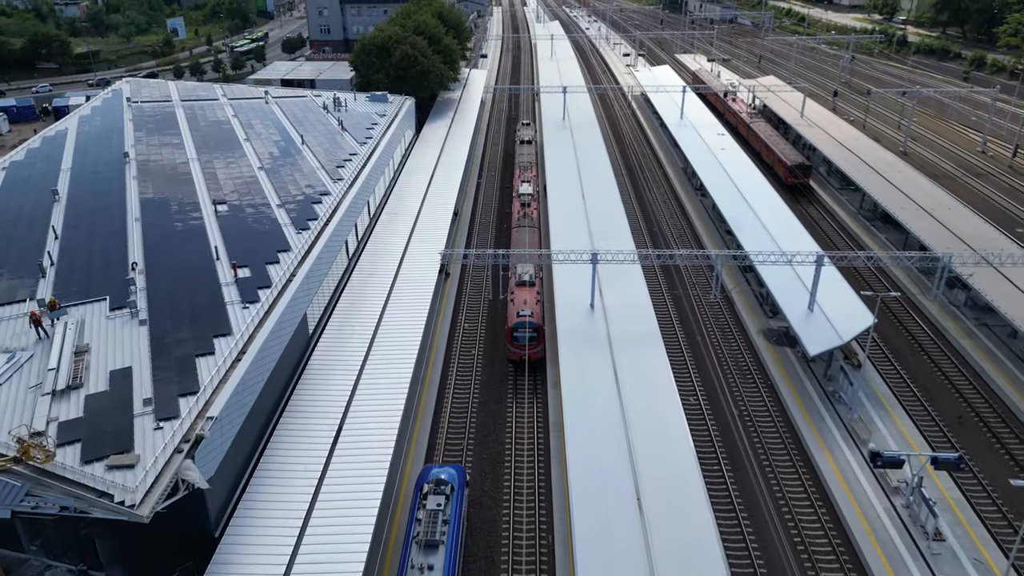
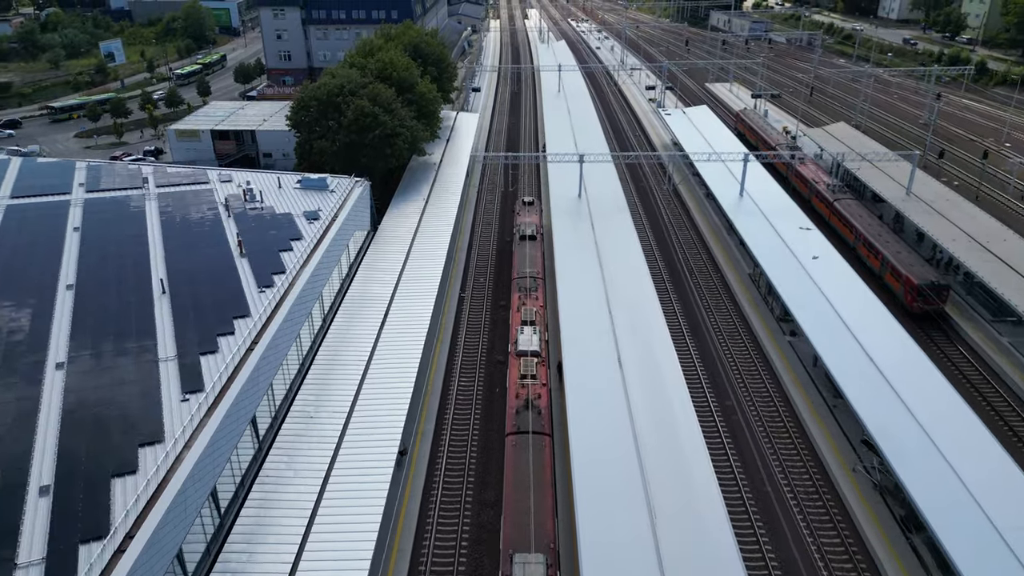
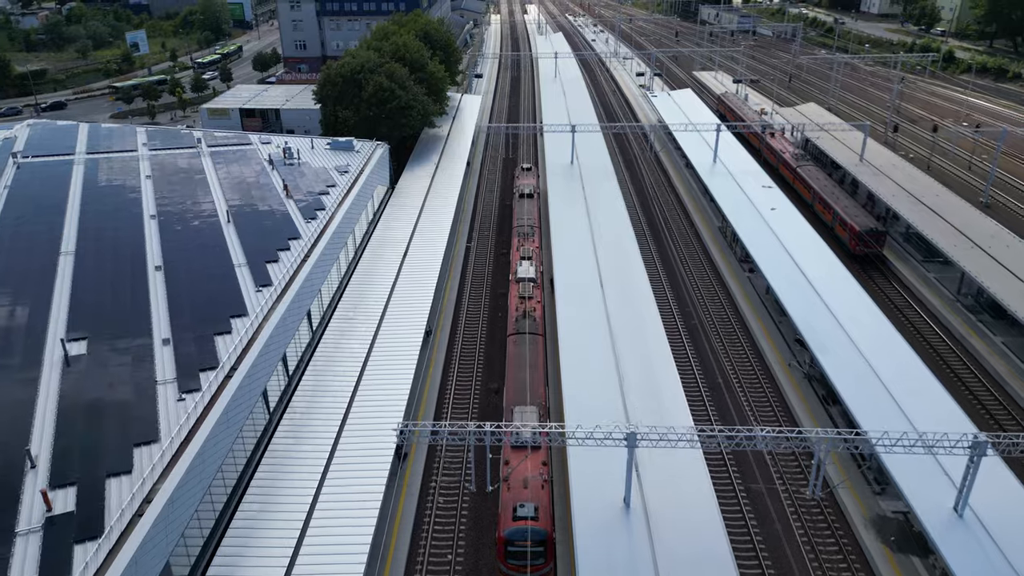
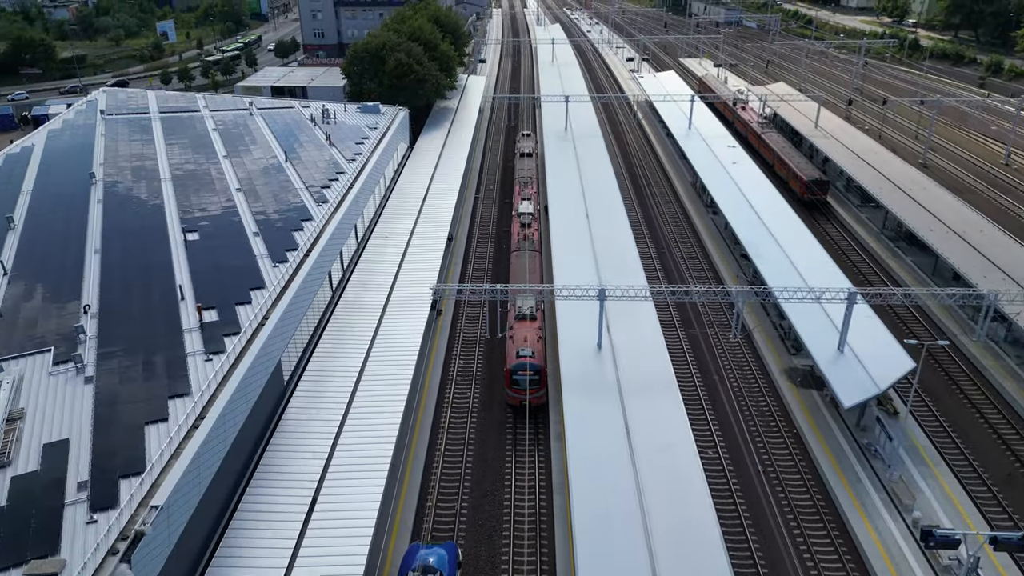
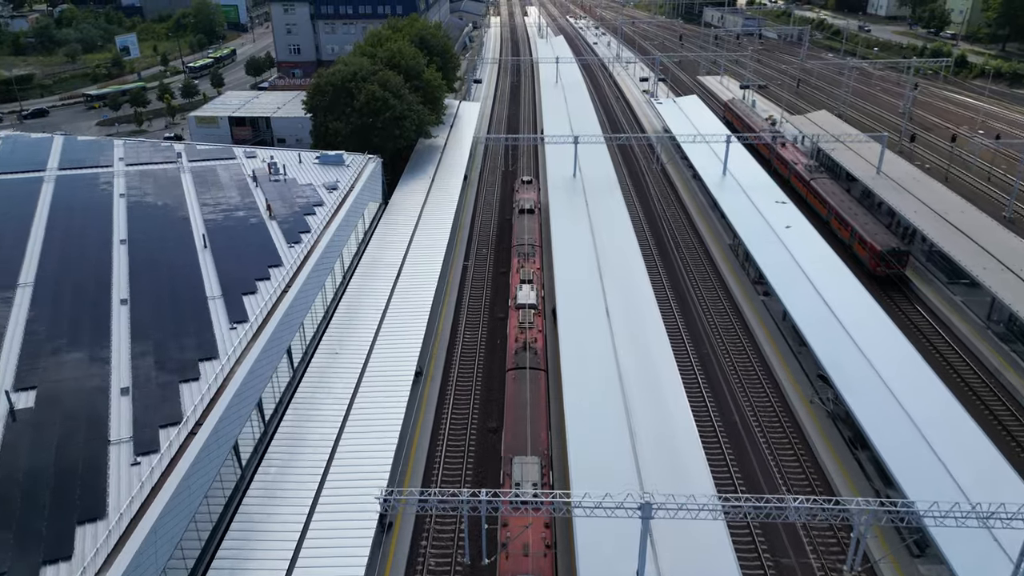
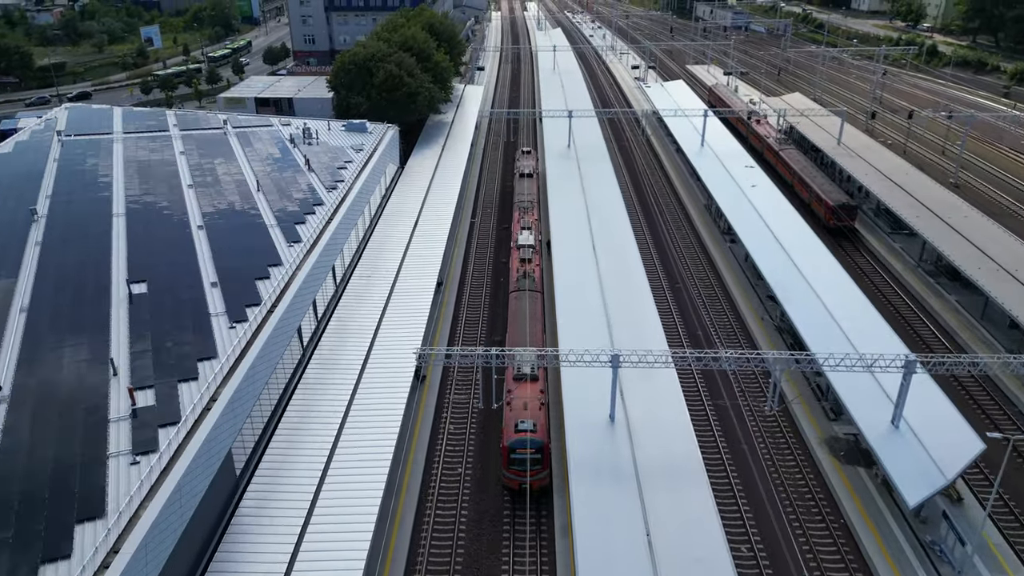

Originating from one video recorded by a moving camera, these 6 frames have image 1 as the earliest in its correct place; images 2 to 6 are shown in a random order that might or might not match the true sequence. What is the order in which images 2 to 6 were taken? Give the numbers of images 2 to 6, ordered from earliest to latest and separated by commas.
4, 6, 3, 5, 2
